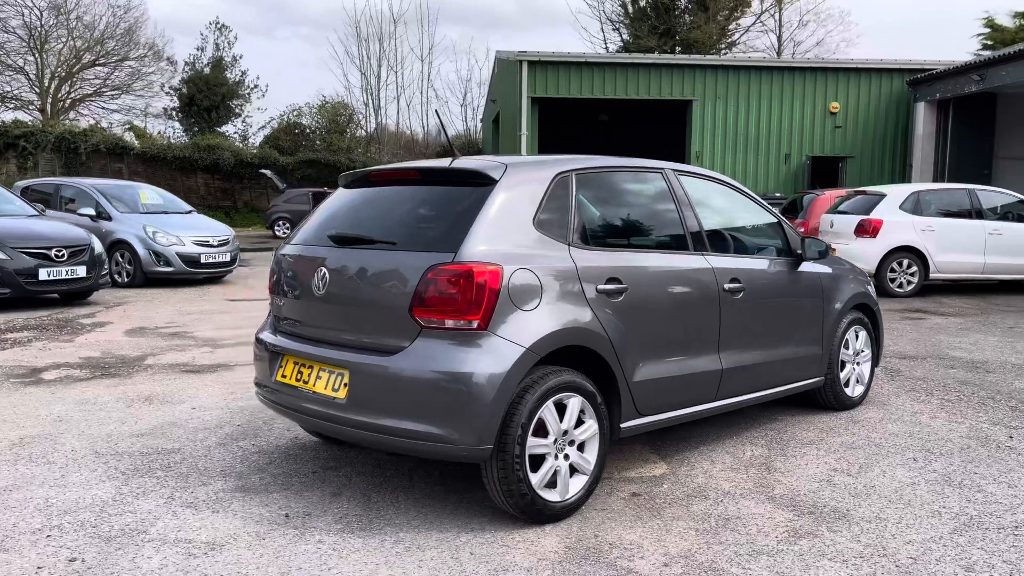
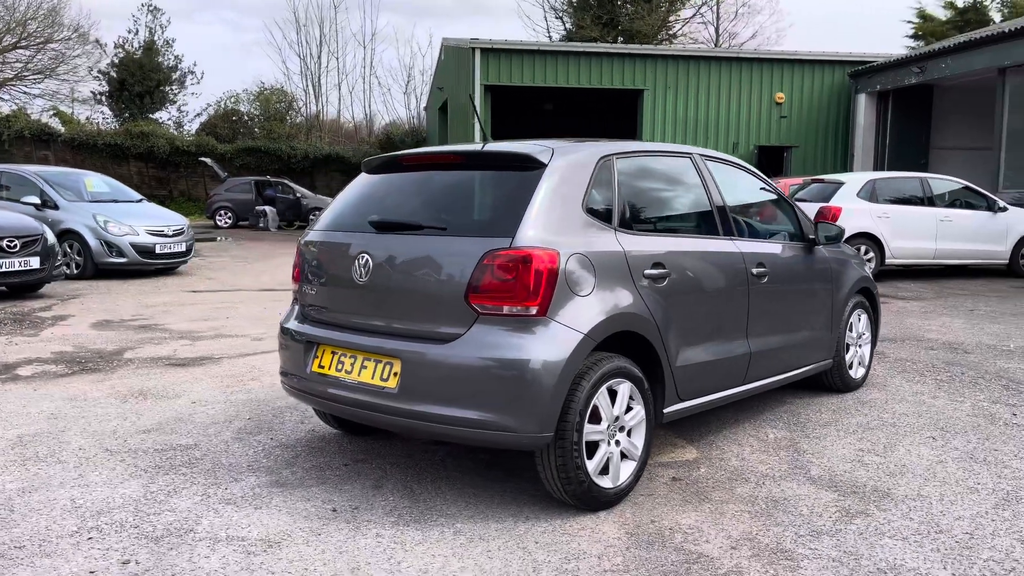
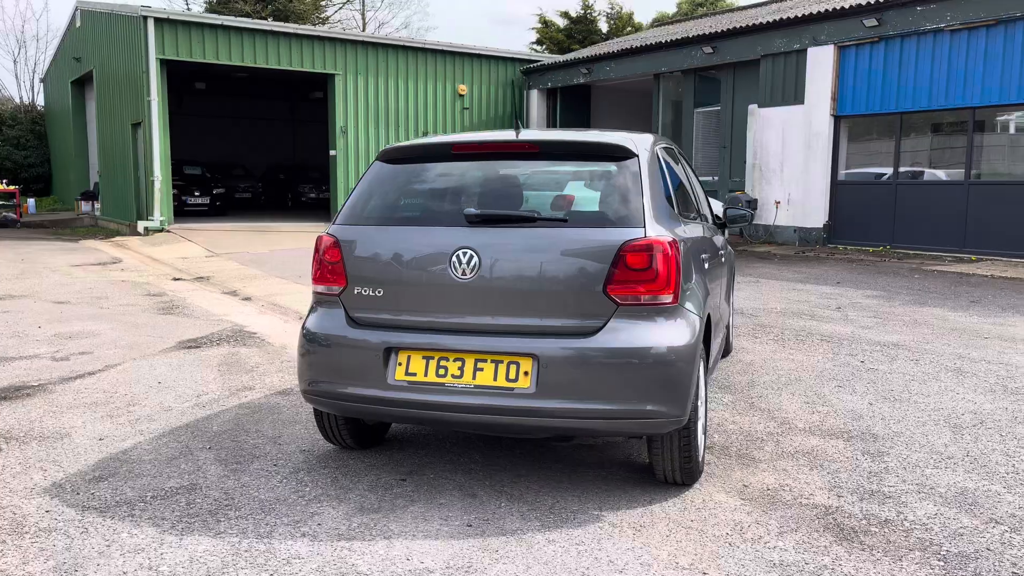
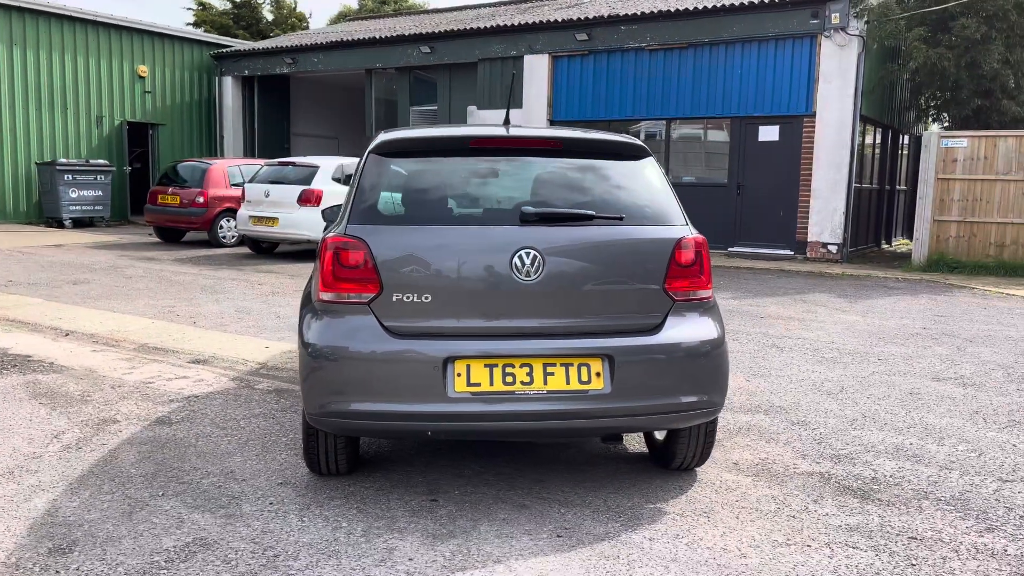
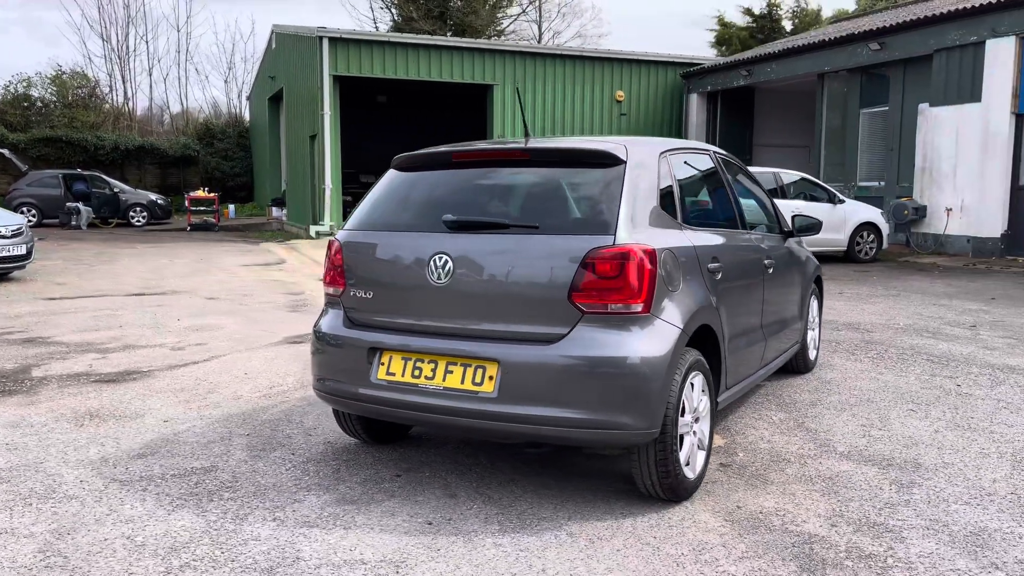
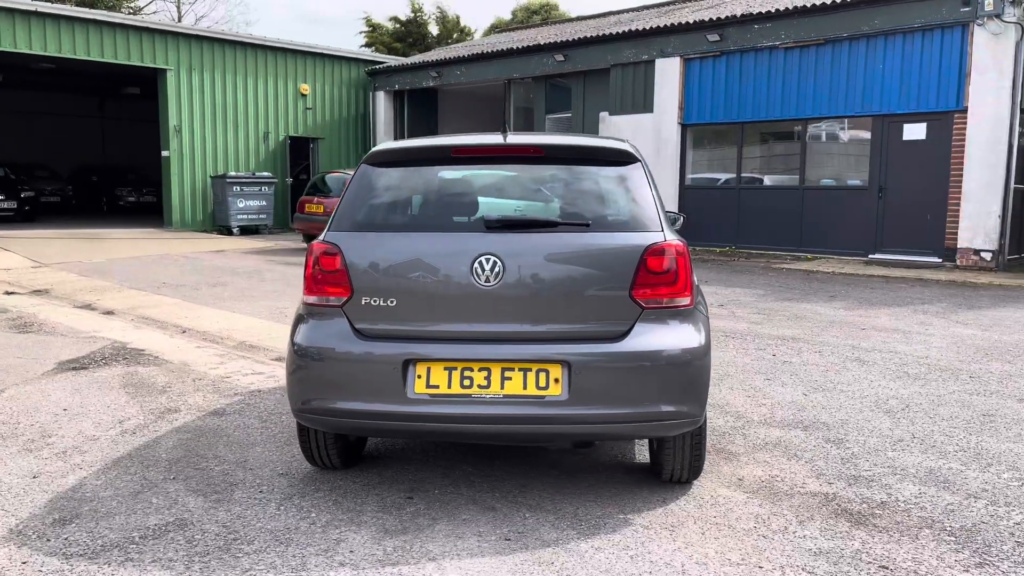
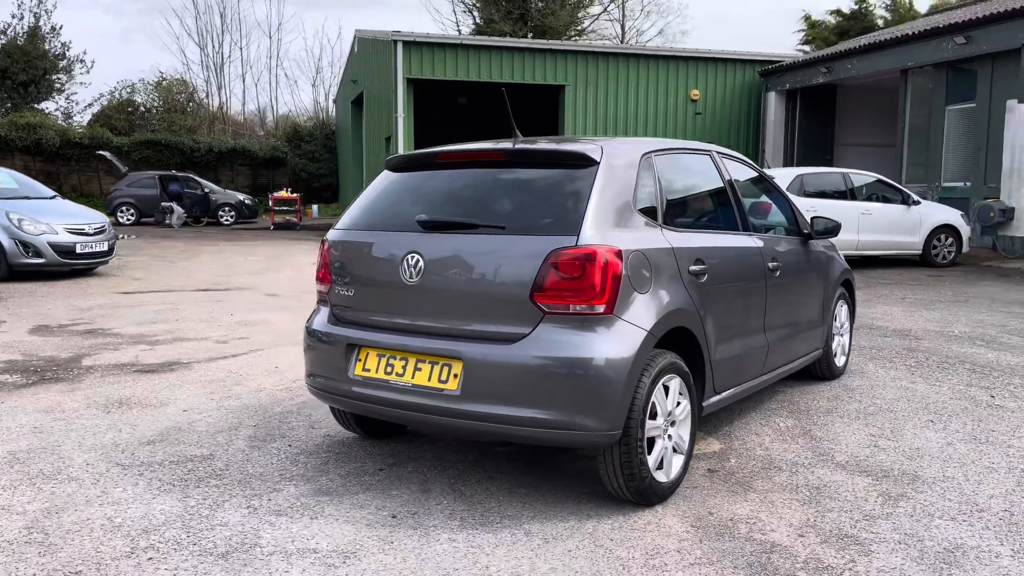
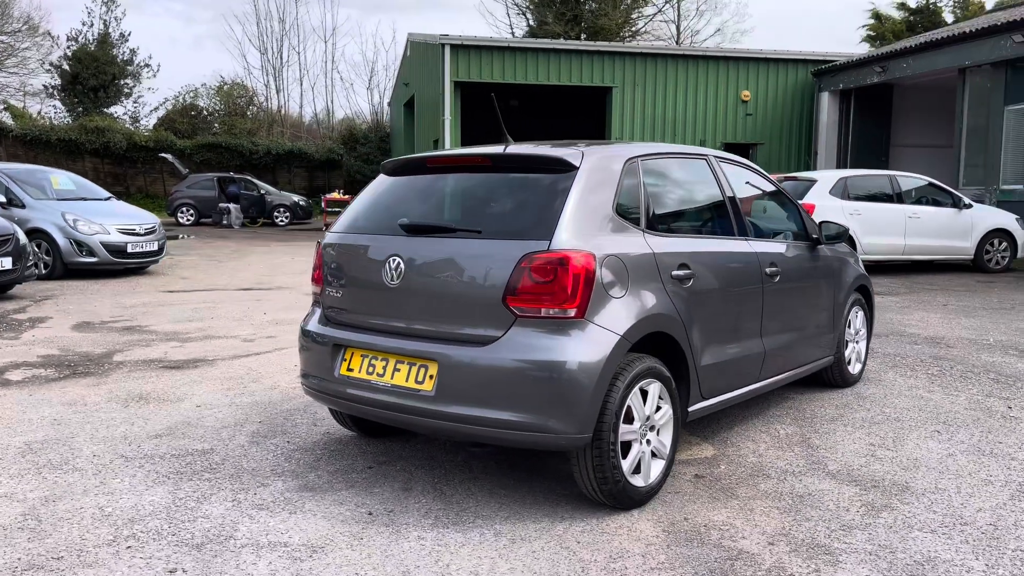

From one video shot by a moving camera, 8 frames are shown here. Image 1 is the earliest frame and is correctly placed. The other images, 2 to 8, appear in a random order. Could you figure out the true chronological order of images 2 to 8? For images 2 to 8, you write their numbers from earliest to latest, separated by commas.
2, 8, 7, 5, 3, 6, 4
